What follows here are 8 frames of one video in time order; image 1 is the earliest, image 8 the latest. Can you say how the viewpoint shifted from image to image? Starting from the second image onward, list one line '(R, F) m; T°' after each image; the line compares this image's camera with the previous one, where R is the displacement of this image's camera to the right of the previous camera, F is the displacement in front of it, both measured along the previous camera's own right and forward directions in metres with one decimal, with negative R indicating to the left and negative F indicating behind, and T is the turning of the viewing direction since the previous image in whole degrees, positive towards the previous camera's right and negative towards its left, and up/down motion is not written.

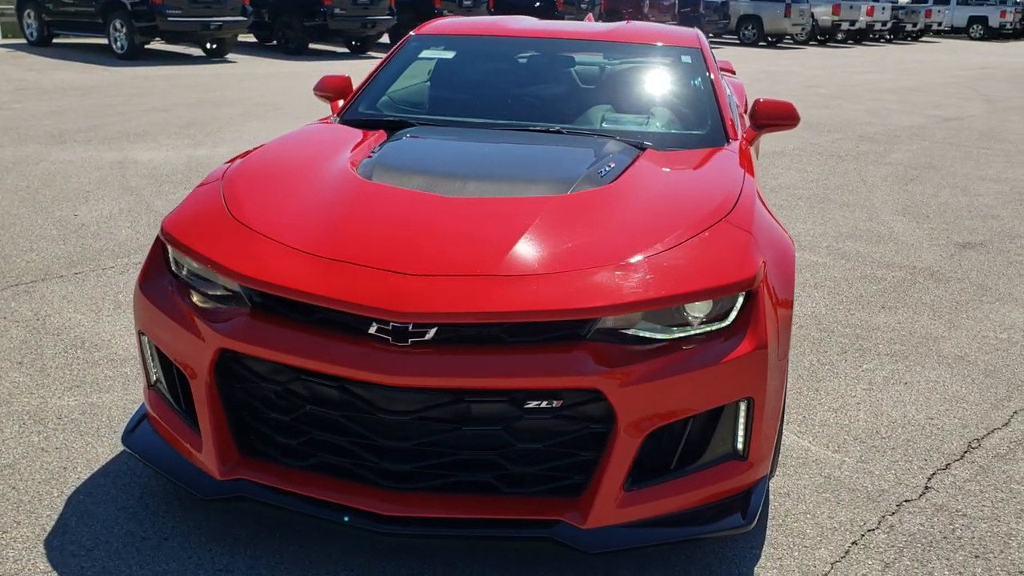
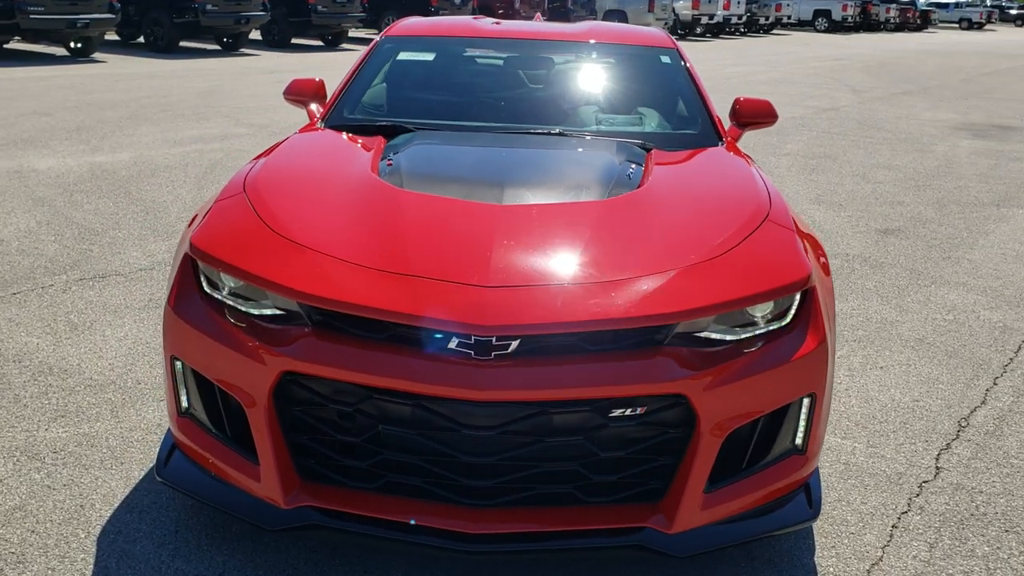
(-0.5, +0.1) m; +8°
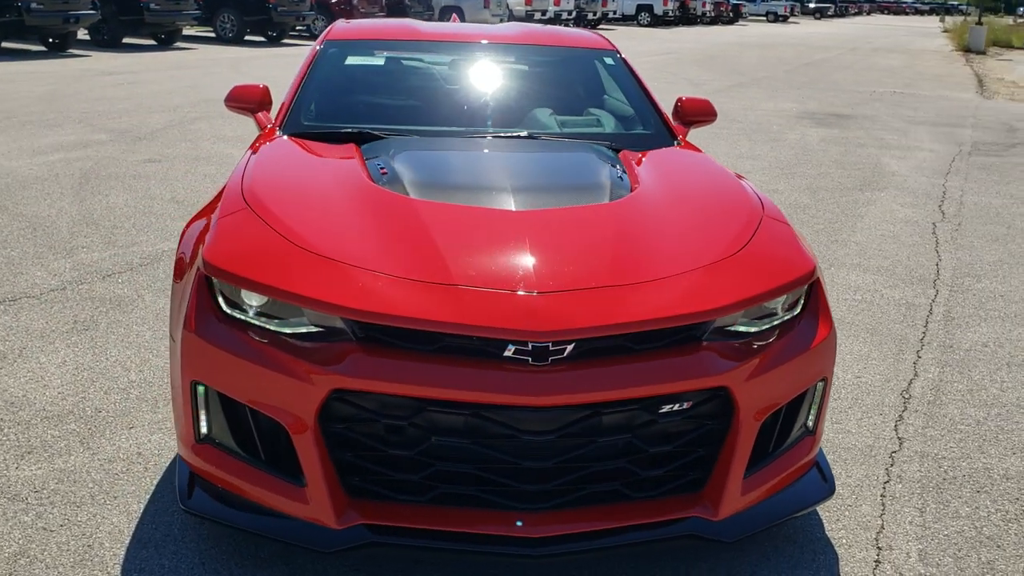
(-0.5, 0.0) m; +10°
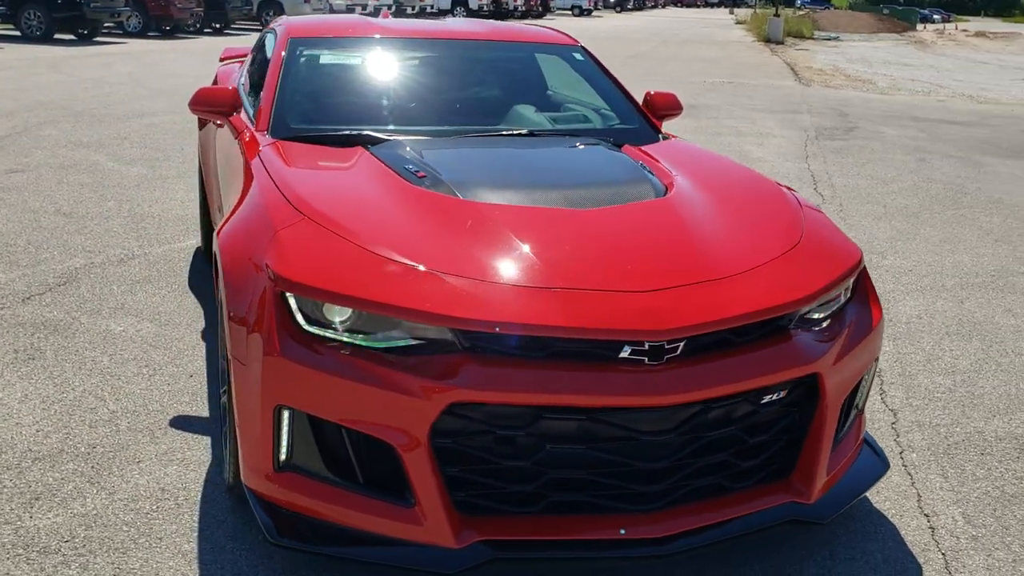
(-0.7, +0.1) m; +10°
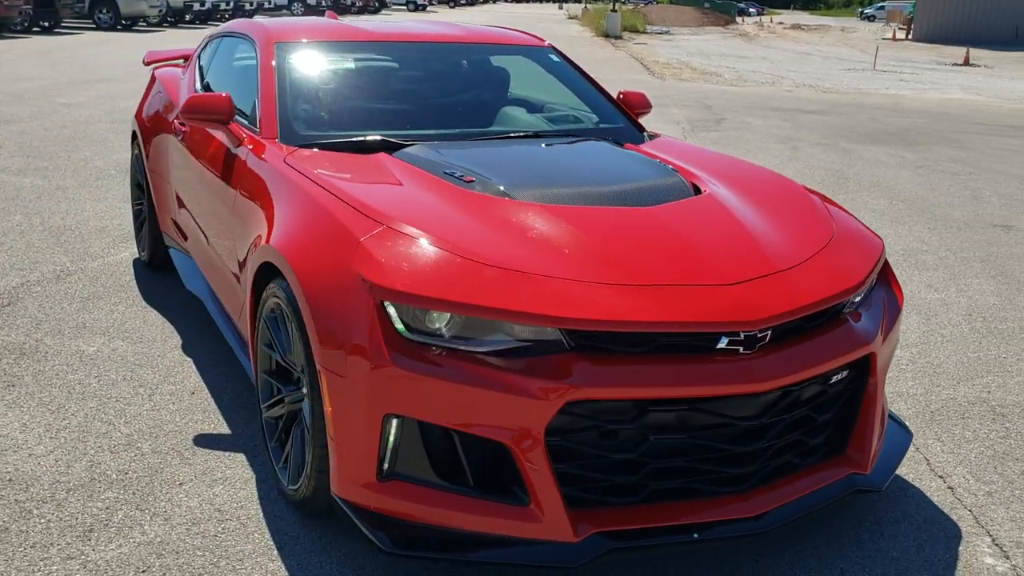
(-0.6, 0.0) m; +9°
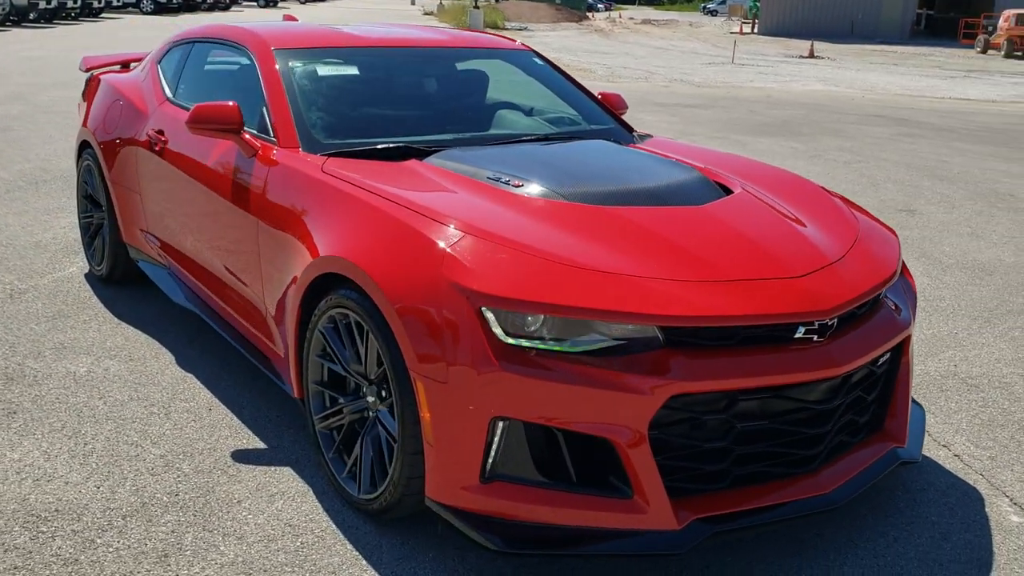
(-0.6, 0.0) m; +8°
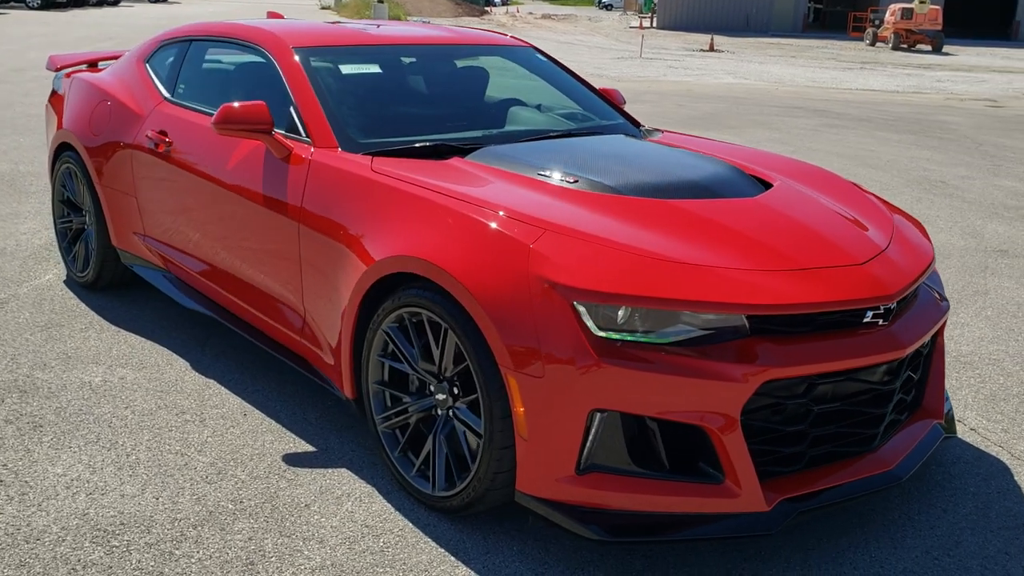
(-0.5, 0.0) m; +6°
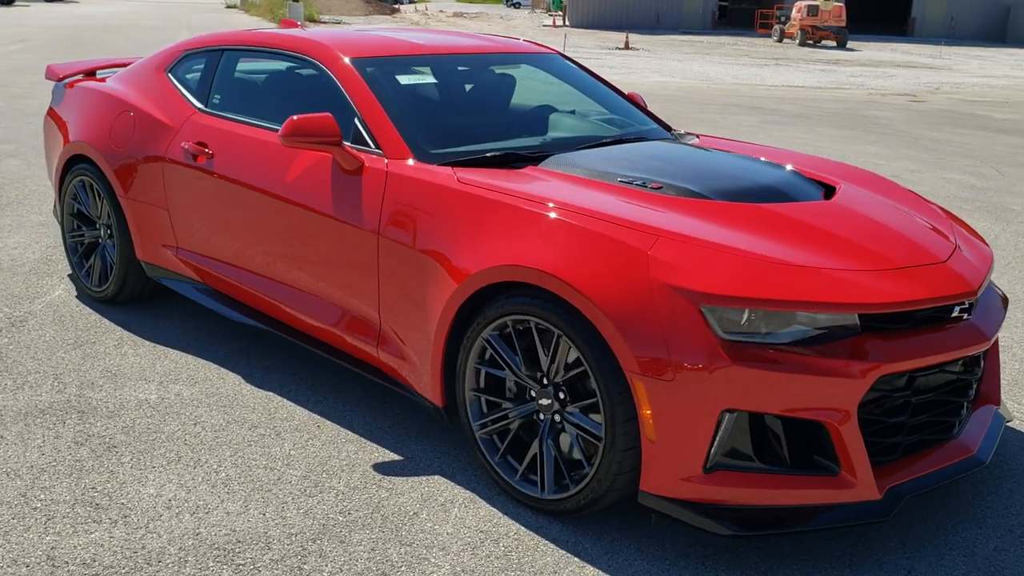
(-0.6, 0.0) m; +5°
